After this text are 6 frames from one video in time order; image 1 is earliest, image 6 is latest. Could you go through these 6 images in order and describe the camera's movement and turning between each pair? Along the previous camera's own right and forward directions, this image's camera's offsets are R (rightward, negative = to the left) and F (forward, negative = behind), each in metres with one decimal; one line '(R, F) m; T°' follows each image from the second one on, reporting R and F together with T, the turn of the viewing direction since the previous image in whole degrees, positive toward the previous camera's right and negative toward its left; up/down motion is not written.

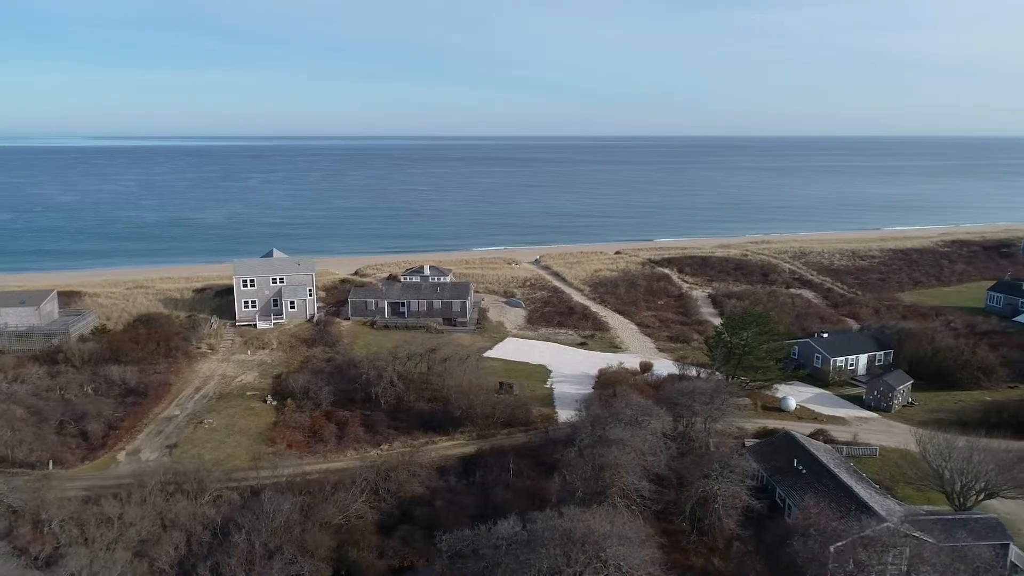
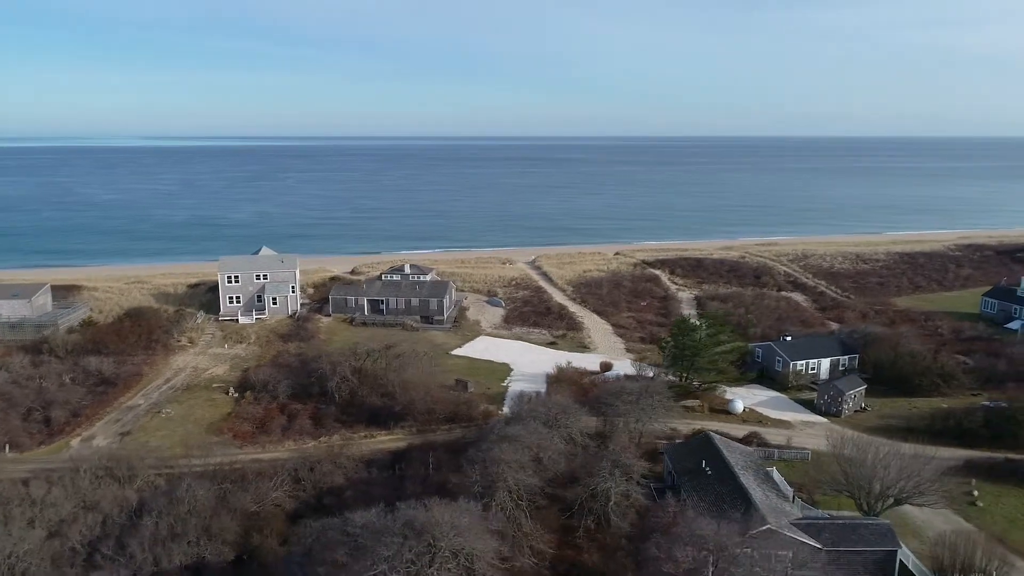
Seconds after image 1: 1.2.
(+3.9, -0.3) m; -3°
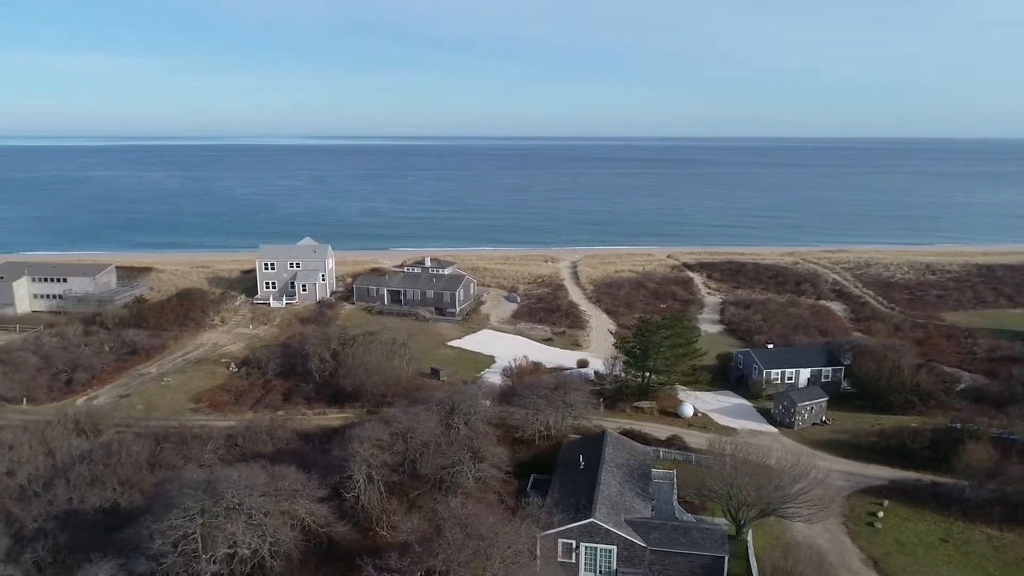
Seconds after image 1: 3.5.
(+7.3, -0.4) m; -10°
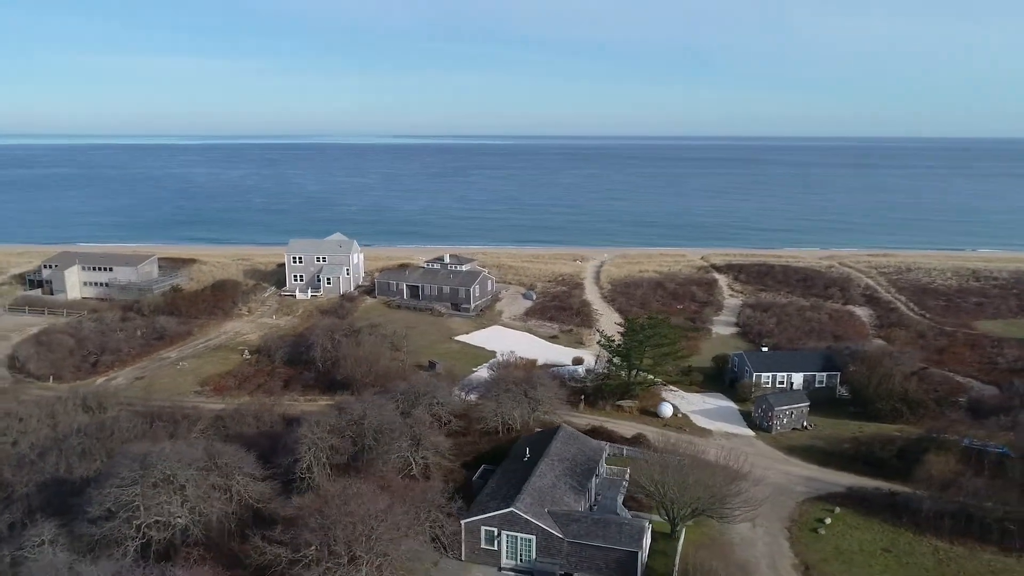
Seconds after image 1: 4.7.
(+3.7, -0.4) m; -6°
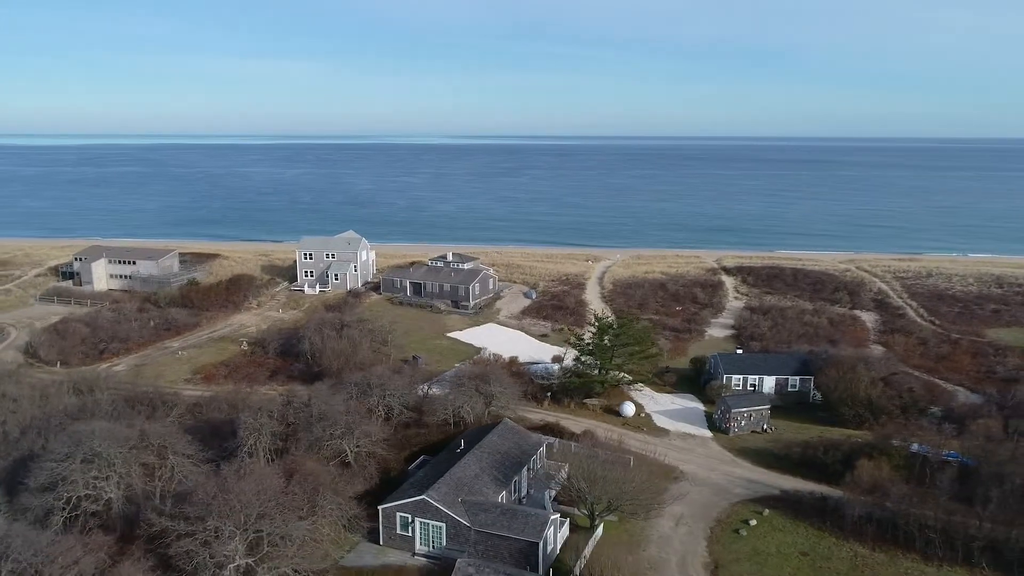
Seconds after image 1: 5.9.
(+3.7, -0.4) m; -5°
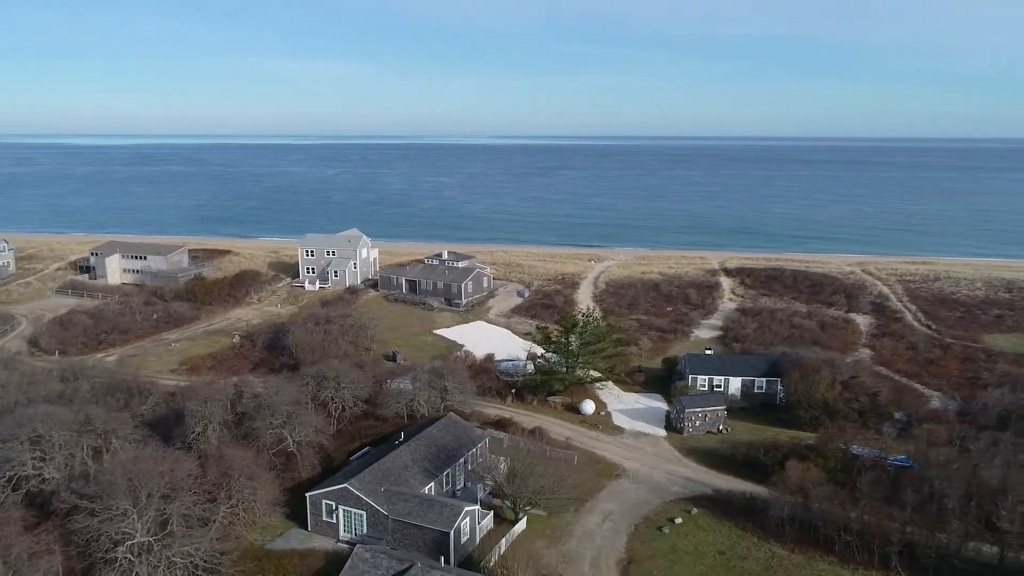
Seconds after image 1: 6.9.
(+3.3, -0.3) m; -3°
